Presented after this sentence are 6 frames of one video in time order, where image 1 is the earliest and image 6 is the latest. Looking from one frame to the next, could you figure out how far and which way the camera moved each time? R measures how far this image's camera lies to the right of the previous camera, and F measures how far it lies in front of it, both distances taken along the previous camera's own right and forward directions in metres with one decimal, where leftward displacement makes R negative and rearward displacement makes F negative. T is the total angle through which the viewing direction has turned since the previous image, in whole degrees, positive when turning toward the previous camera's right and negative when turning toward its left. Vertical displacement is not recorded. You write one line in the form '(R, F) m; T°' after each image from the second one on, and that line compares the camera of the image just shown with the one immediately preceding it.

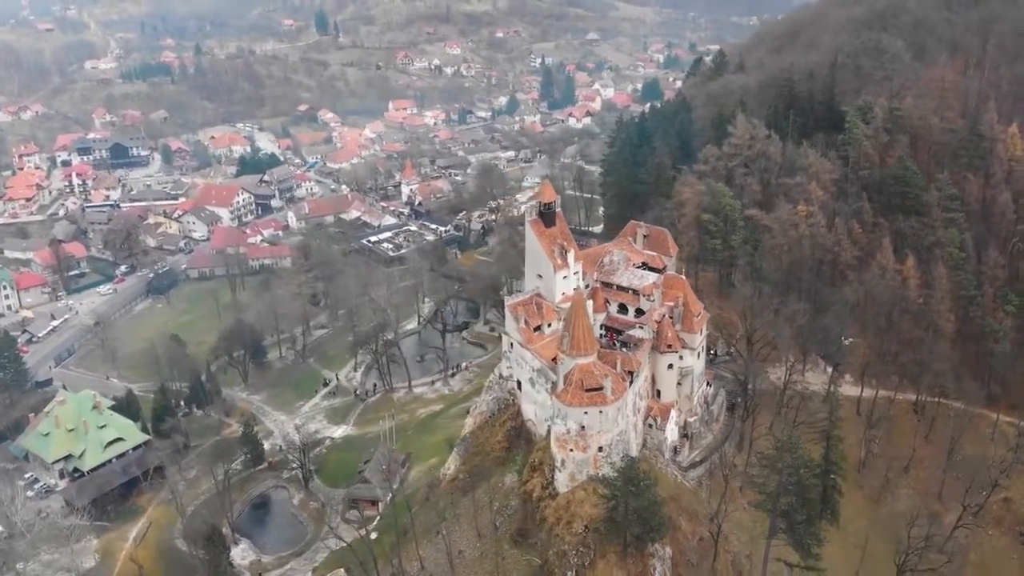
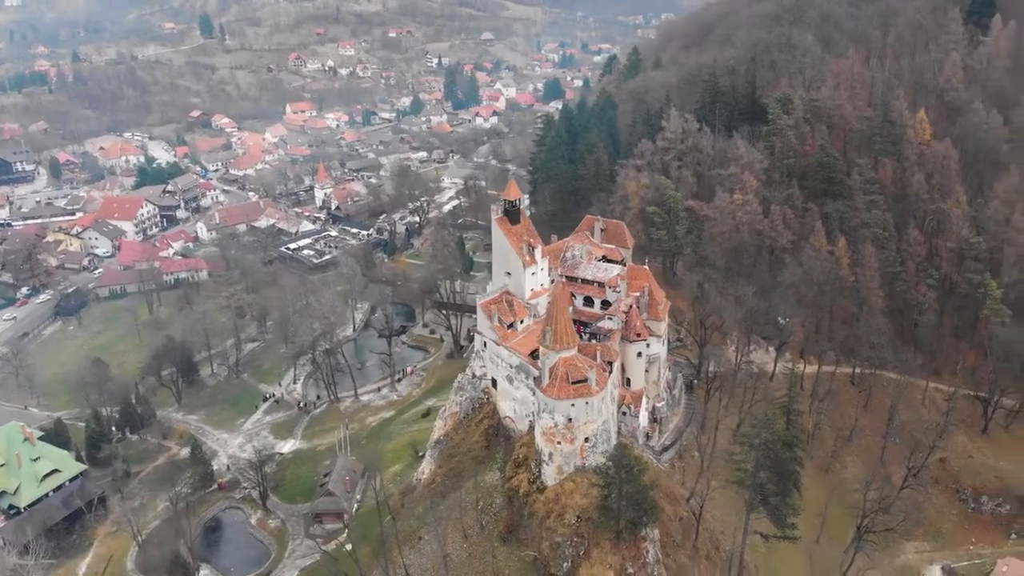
(-3.3, +0.2) m; +7°
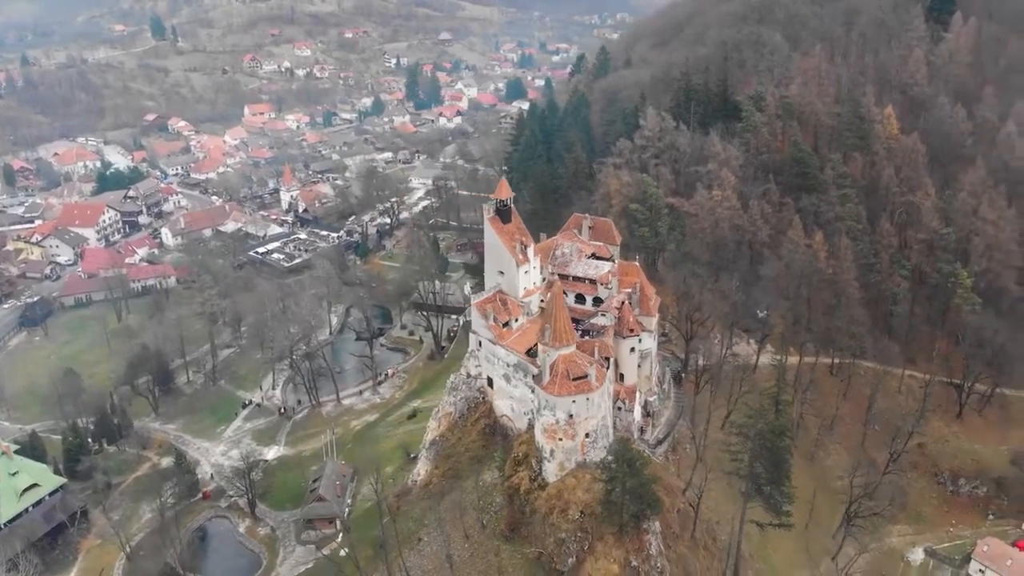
(-1.6, -0.1) m; +3°
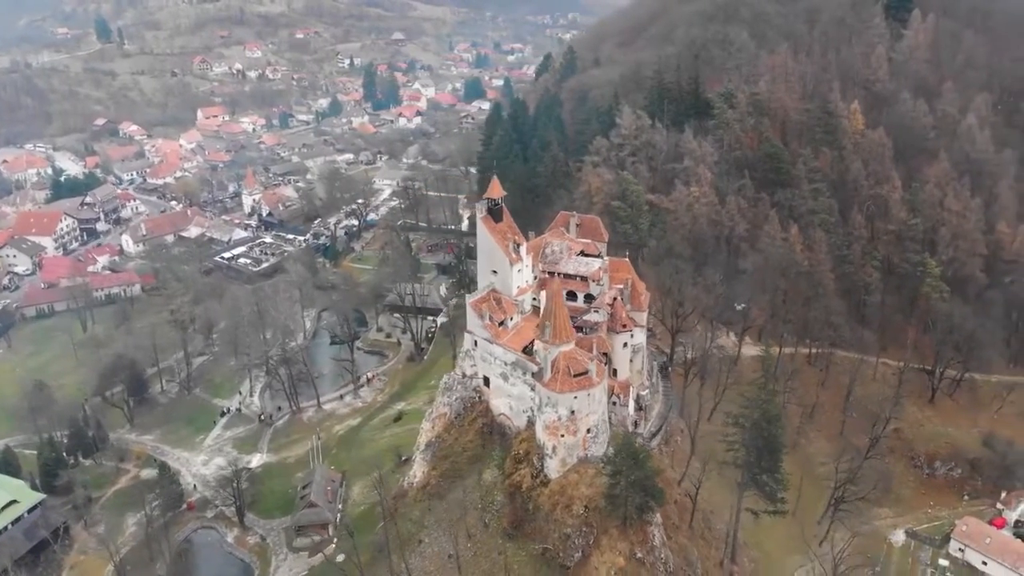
(-1.8, -0.1) m; +3°
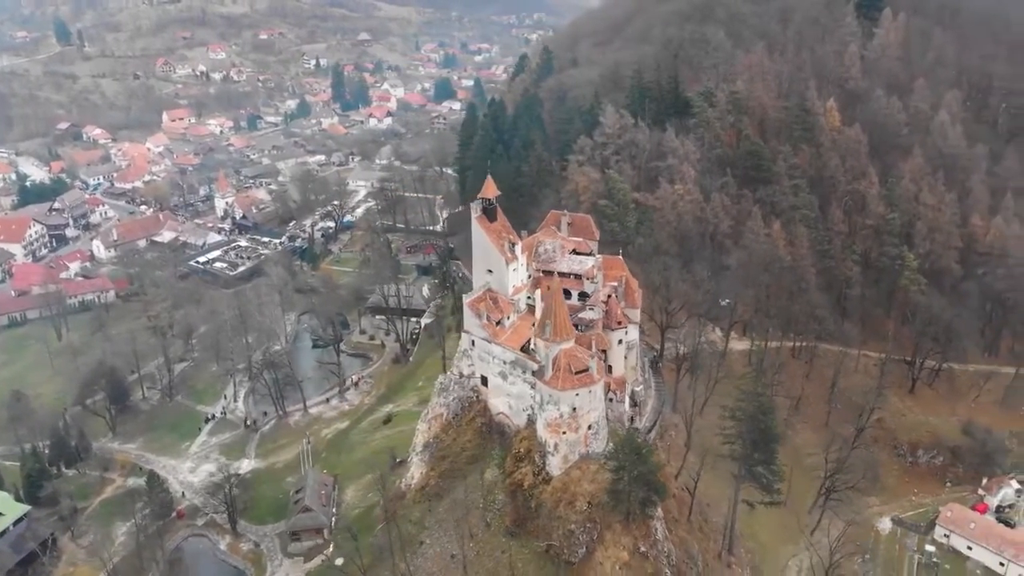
(-1.3, -0.1) m; +2°
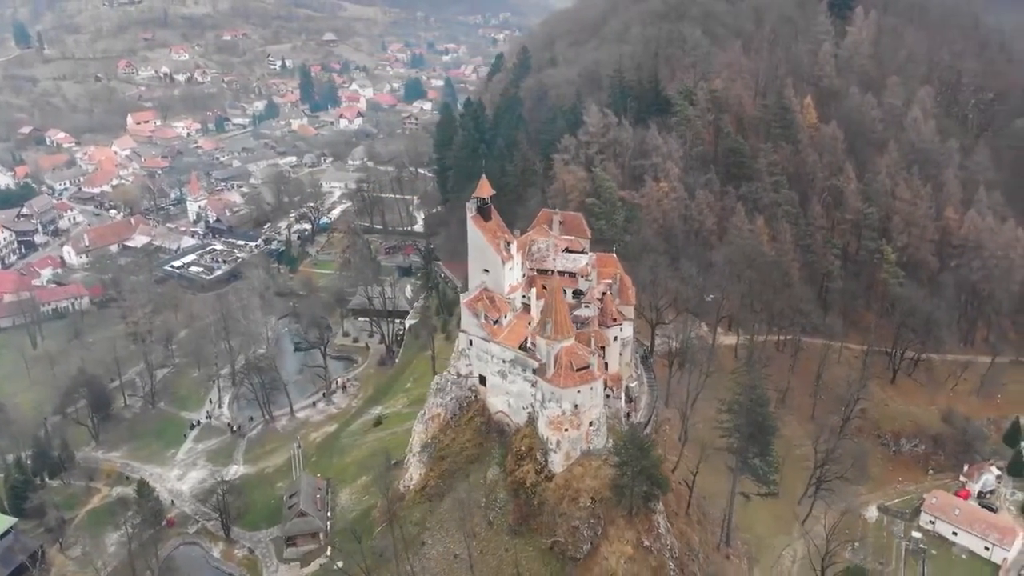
(-1.3, -0.2) m; +2°
